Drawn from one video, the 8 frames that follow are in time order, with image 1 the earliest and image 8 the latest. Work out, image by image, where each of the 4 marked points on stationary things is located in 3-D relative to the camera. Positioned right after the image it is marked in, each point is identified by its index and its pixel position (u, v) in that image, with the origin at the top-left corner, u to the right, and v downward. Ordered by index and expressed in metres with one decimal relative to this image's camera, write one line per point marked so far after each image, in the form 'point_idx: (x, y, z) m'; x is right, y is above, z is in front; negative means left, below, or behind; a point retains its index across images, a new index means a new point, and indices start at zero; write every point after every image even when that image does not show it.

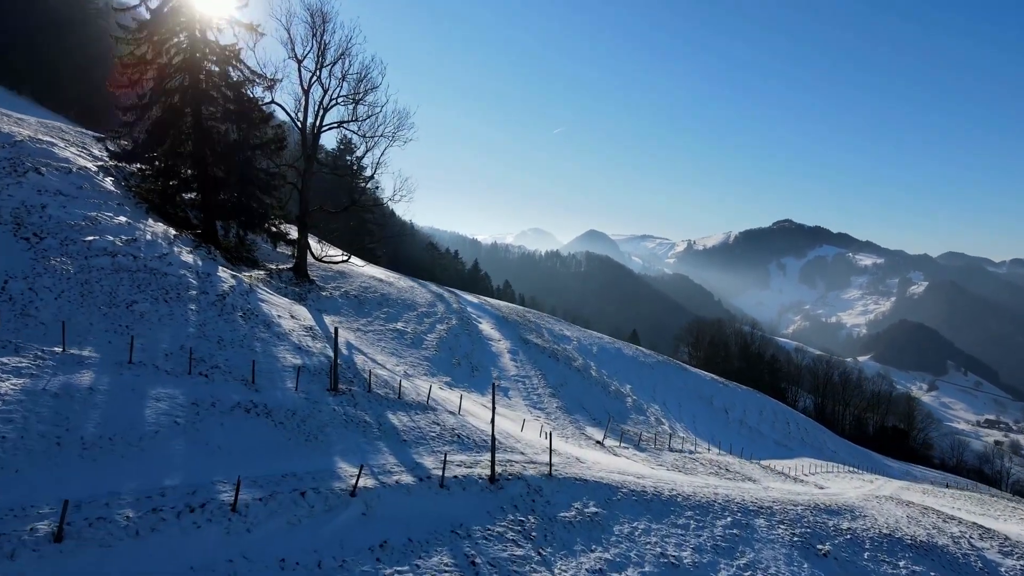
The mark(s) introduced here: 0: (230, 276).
0: (-6.6, +0.3, +20.0) m
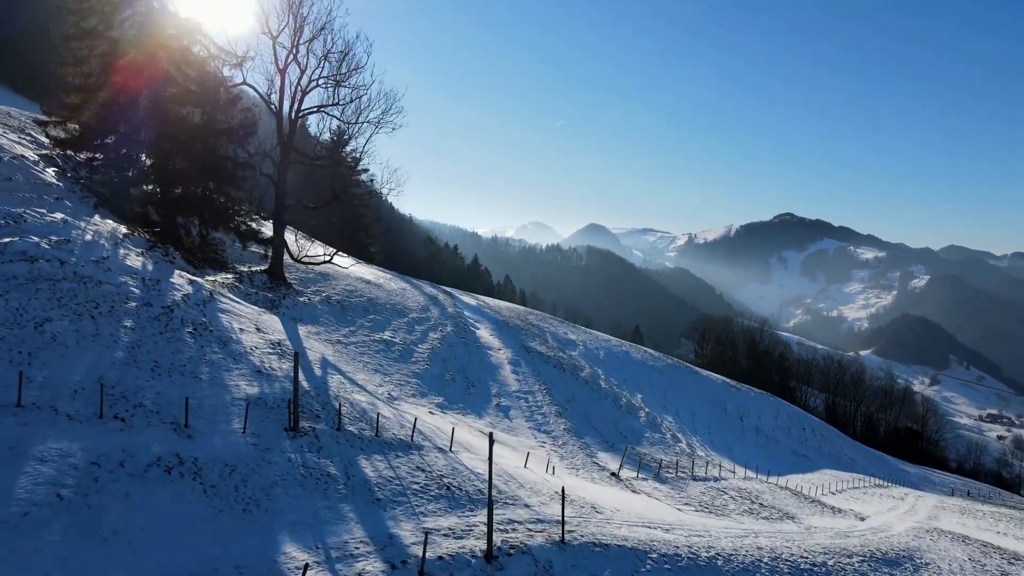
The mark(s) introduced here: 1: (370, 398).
0: (-6.6, +0.1, +17.2) m
1: (-2.6, -2.0, +15.4) m
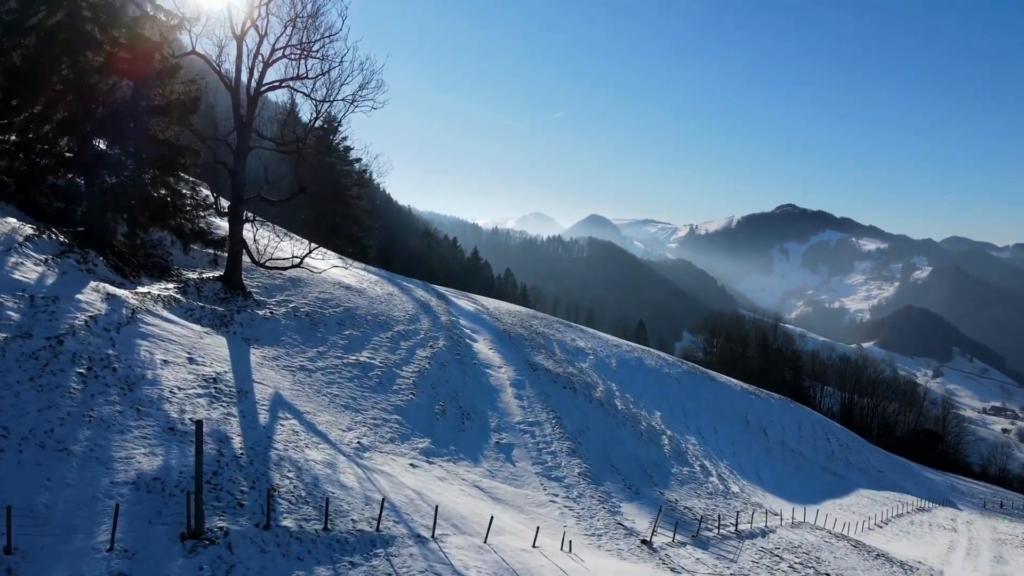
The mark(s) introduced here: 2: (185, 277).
0: (-6.6, -0.1, +13.5) m
1: (-2.5, -2.3, +11.8) m
2: (-6.8, +0.2, +17.6) m
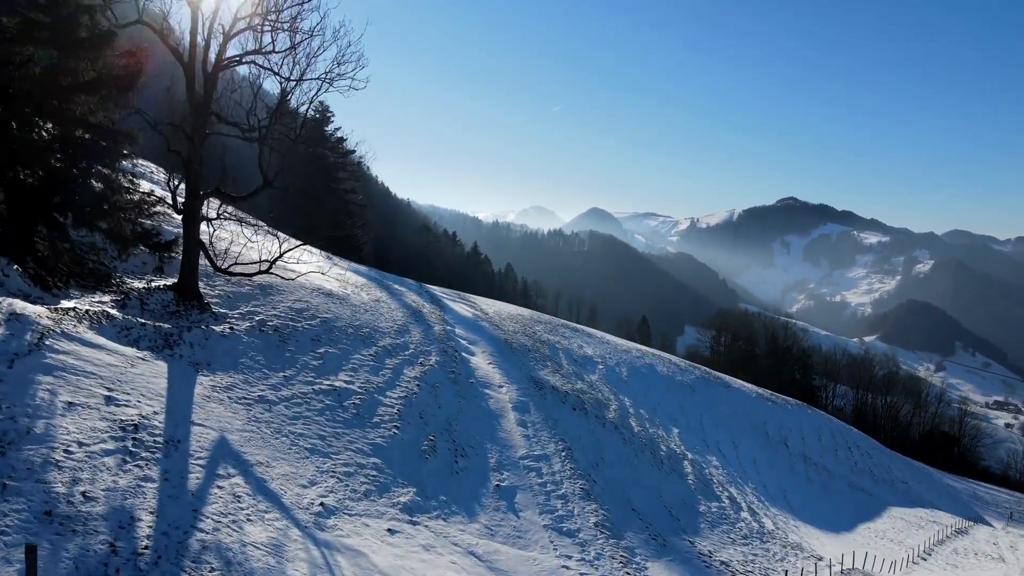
0: (-6.5, -0.4, +10.8) m
1: (-2.5, -2.6, +9.0) m
2: (-6.8, 0.0, +14.9) m
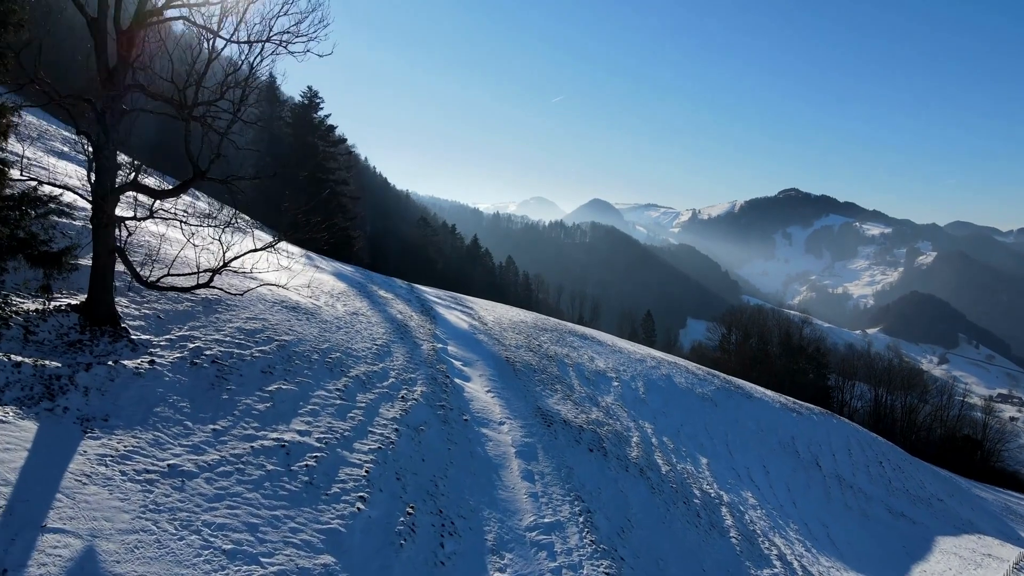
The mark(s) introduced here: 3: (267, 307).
0: (-6.4, -0.7, +7.2) m
1: (-2.4, -2.9, +5.5) m
2: (-6.7, -0.3, +11.3) m
3: (-4.7, -0.3, +16.5) m
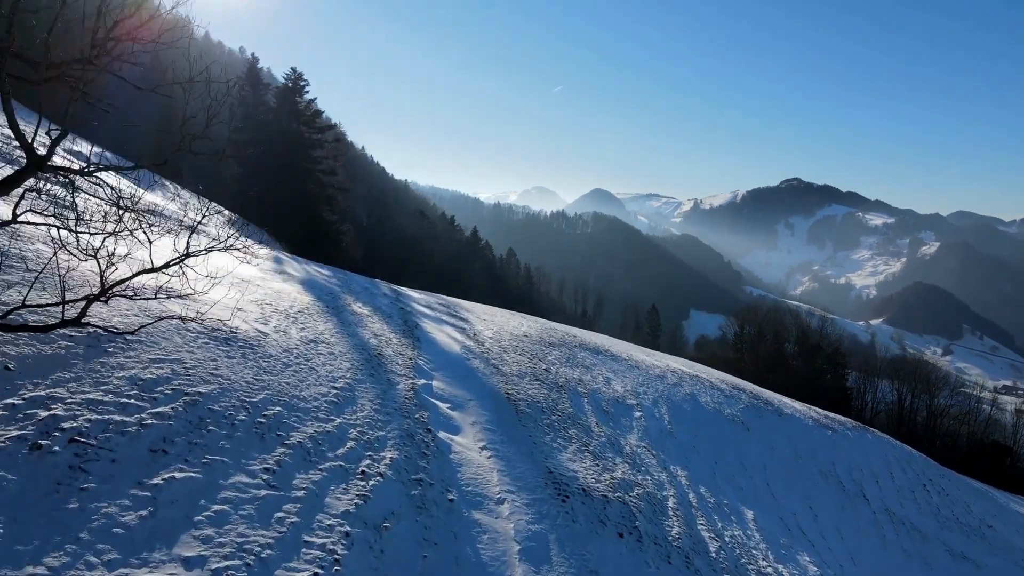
0: (-6.4, -1.3, +3.1) m
1: (-2.4, -3.5, +1.3) m
2: (-6.7, -0.8, +7.1) m
3: (-4.7, -0.7, +12.3) m
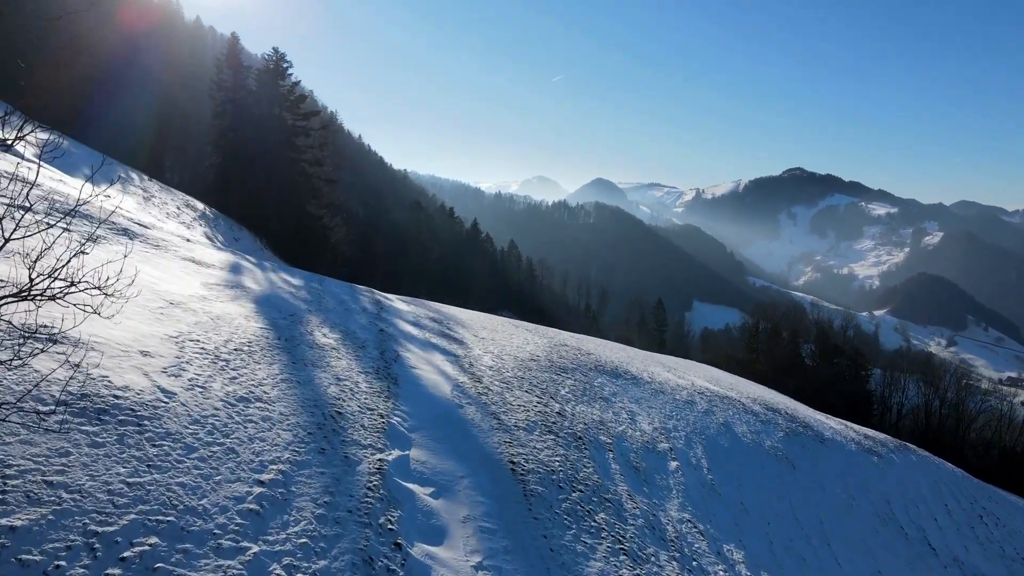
0: (-6.3, -1.9, -1.1) m
1: (-2.3, -4.1, -2.8) m
2: (-6.6, -1.3, +2.9) m
3: (-4.6, -1.2, +8.1) m
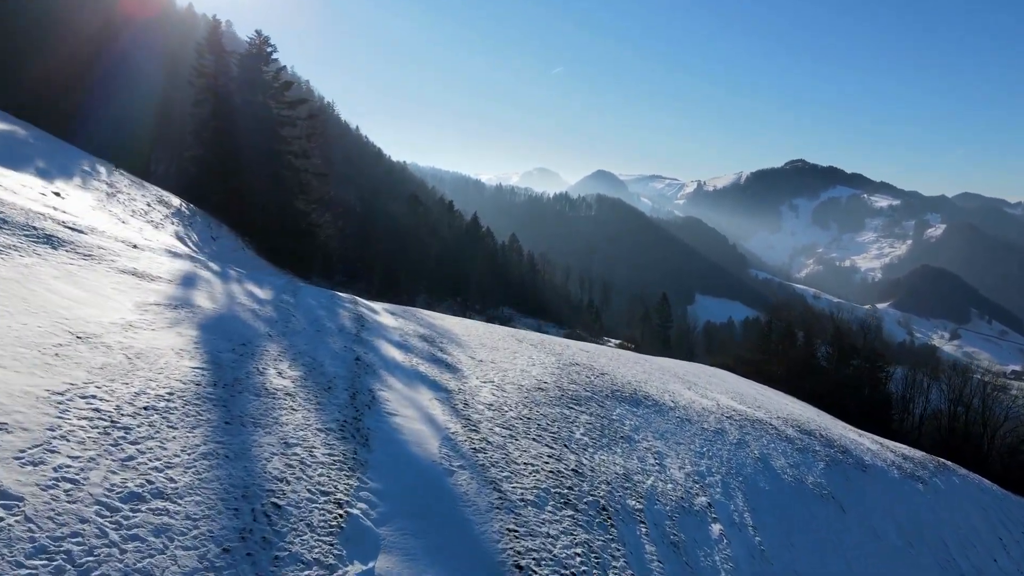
0: (-6.3, -2.4, -4.4) m
1: (-2.3, -4.7, -6.1) m
2: (-6.5, -1.8, -0.4) m
3: (-4.6, -1.7, +4.8) m
